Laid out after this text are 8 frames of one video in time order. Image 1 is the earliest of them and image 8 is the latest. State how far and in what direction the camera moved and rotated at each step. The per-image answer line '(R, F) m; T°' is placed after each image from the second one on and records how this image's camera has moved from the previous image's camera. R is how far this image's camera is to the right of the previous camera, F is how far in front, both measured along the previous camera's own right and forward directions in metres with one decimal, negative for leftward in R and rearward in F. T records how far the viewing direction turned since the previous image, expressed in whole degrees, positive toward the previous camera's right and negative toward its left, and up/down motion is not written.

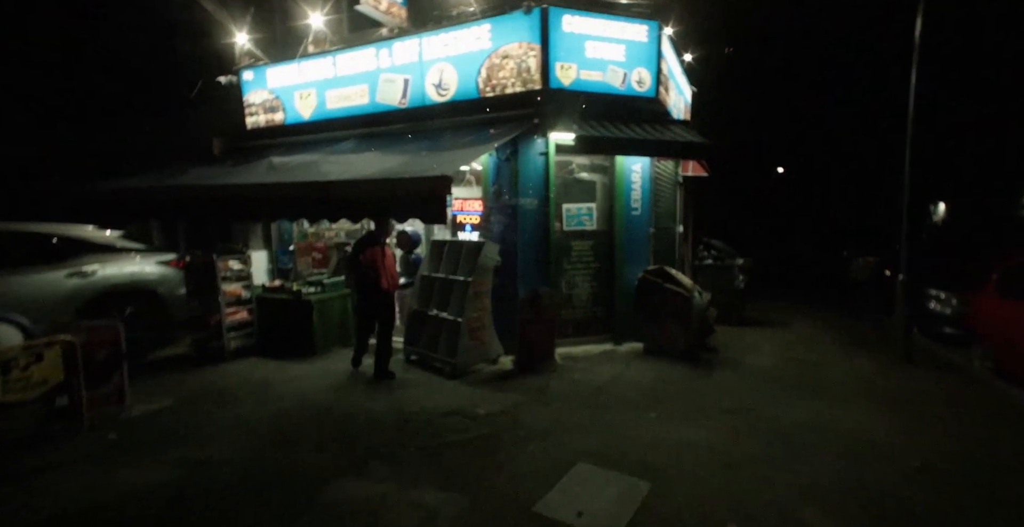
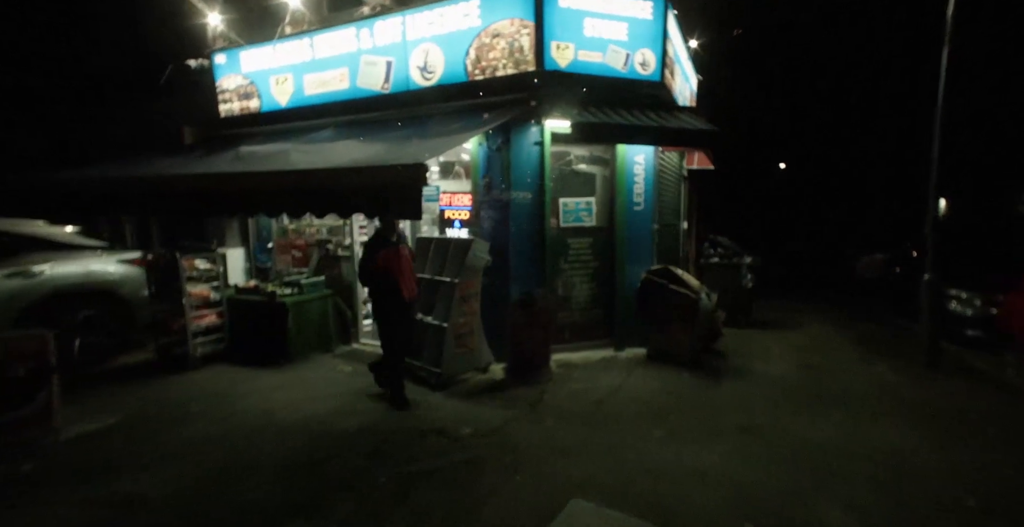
(+0.1, +0.6) m; 0°
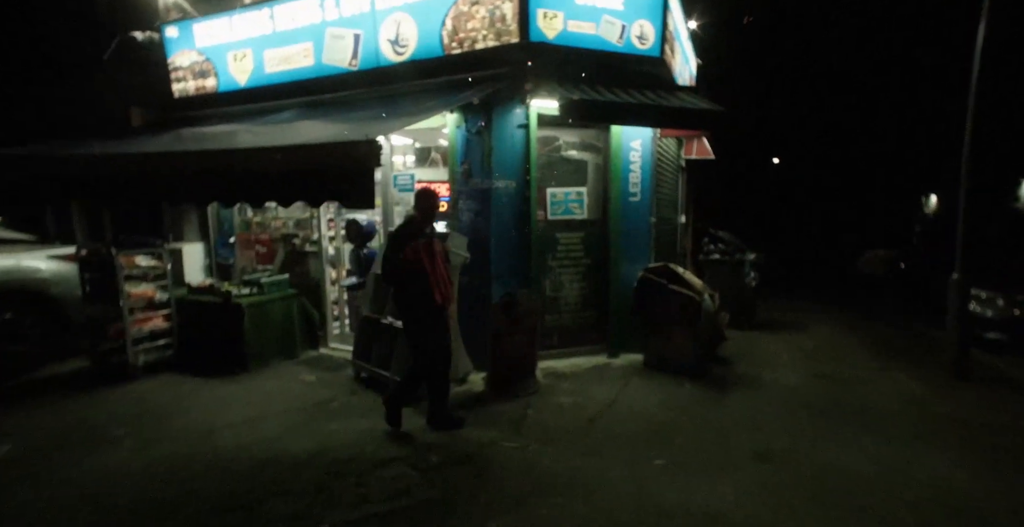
(+0.1, +0.7) m; +1°
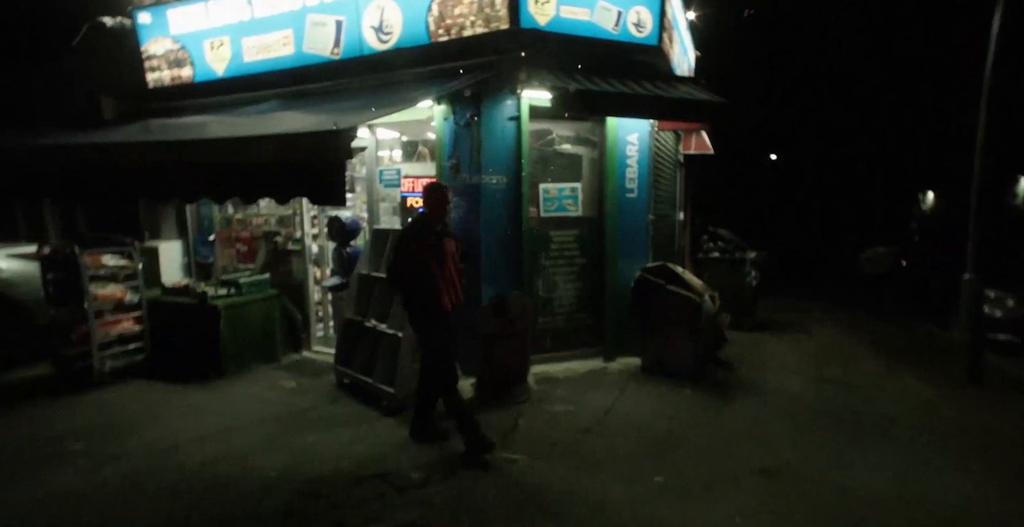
(+0.1, +0.3) m; 0°
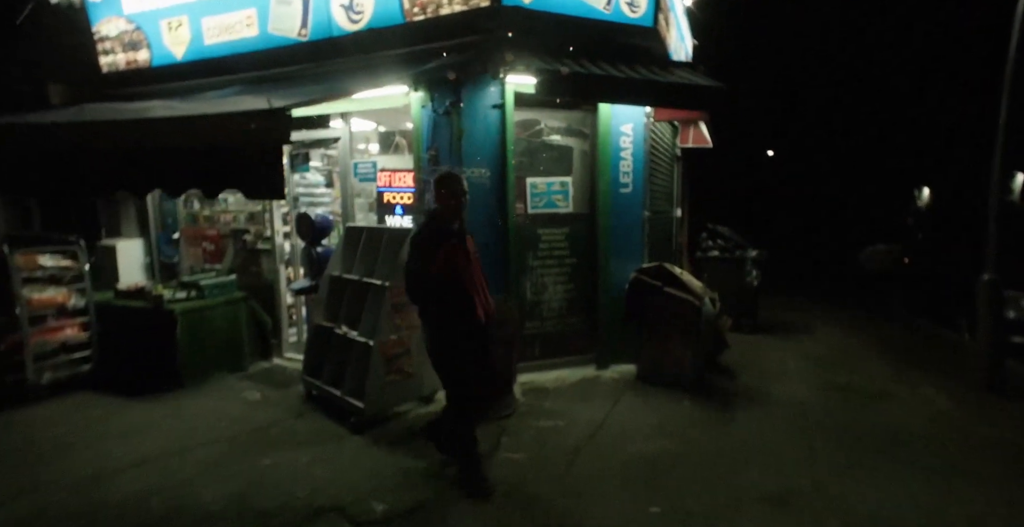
(+0.1, +0.5) m; 0°
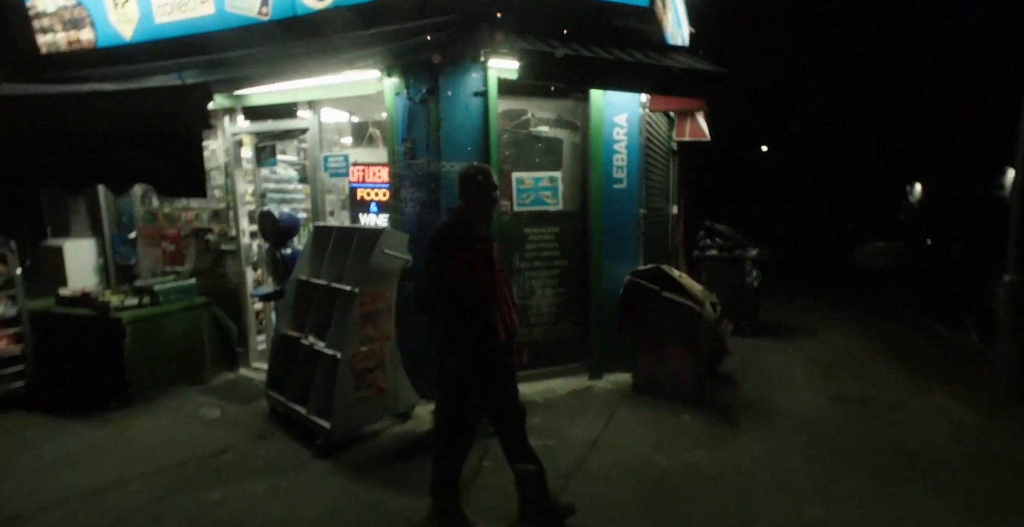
(+0.1, +0.5) m; +1°
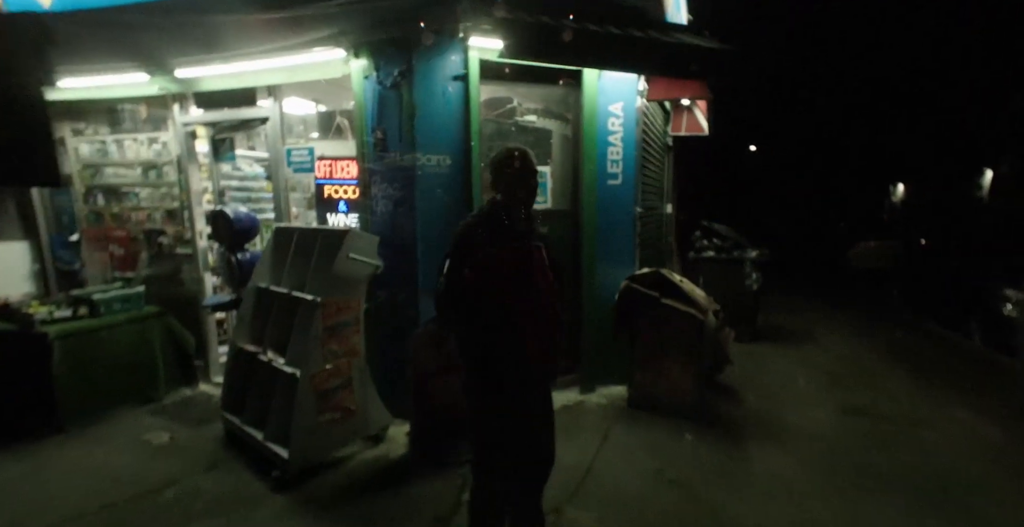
(0.0, +0.5) m; +1°
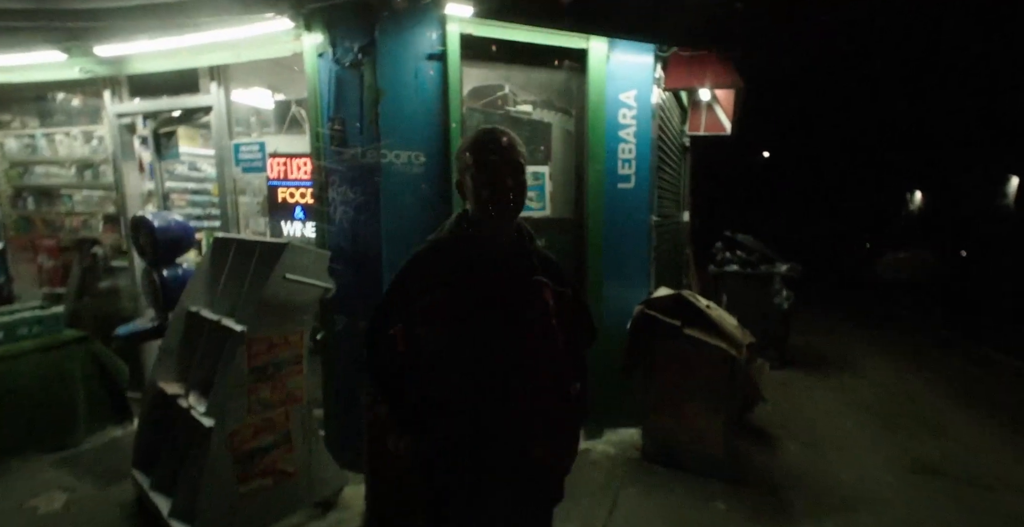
(+0.1, +0.8) m; -1°
